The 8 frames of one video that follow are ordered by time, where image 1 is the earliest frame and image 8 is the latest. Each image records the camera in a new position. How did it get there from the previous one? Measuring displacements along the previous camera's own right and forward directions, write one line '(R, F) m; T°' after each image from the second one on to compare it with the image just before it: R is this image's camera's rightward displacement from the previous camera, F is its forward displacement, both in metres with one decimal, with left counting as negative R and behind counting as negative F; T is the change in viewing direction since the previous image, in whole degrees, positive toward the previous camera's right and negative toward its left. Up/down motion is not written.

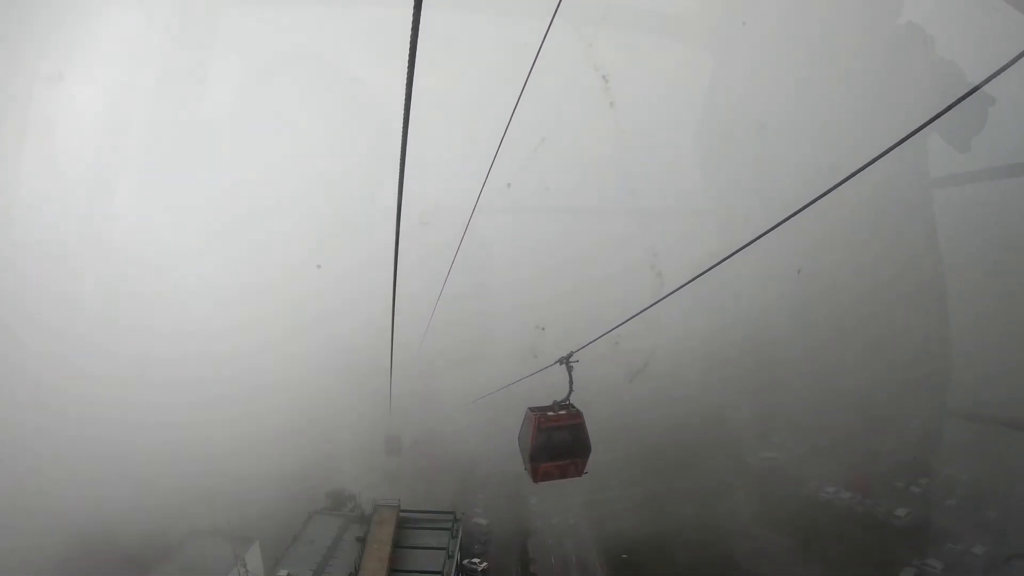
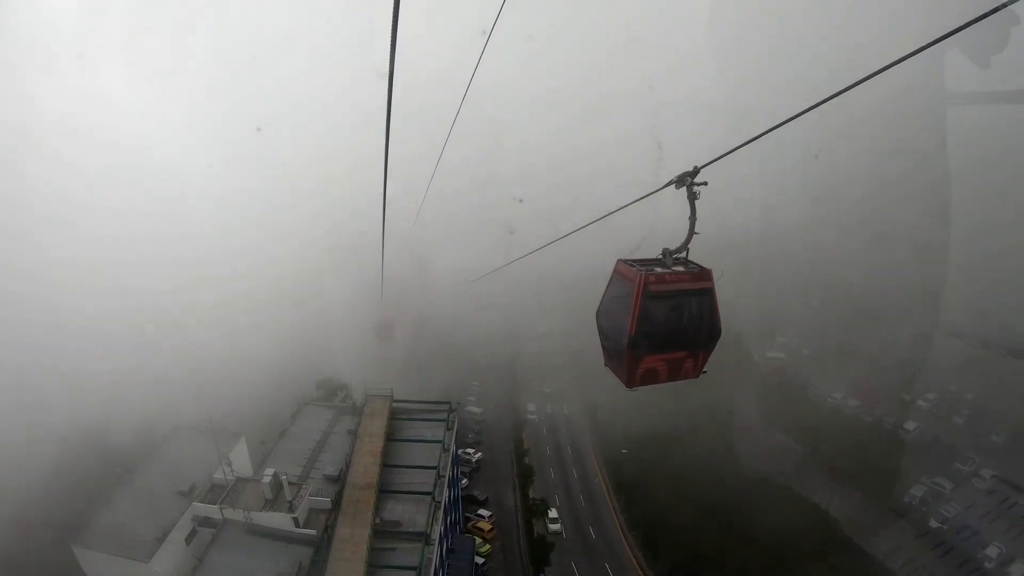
(-0.3, +1.1) m; +1°
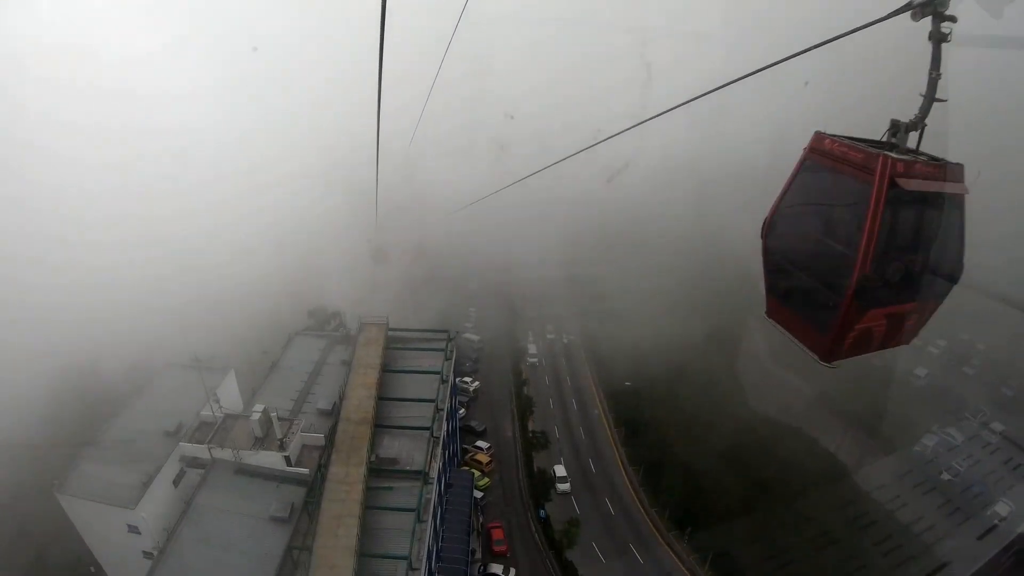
(-0.1, +0.6) m; +1°
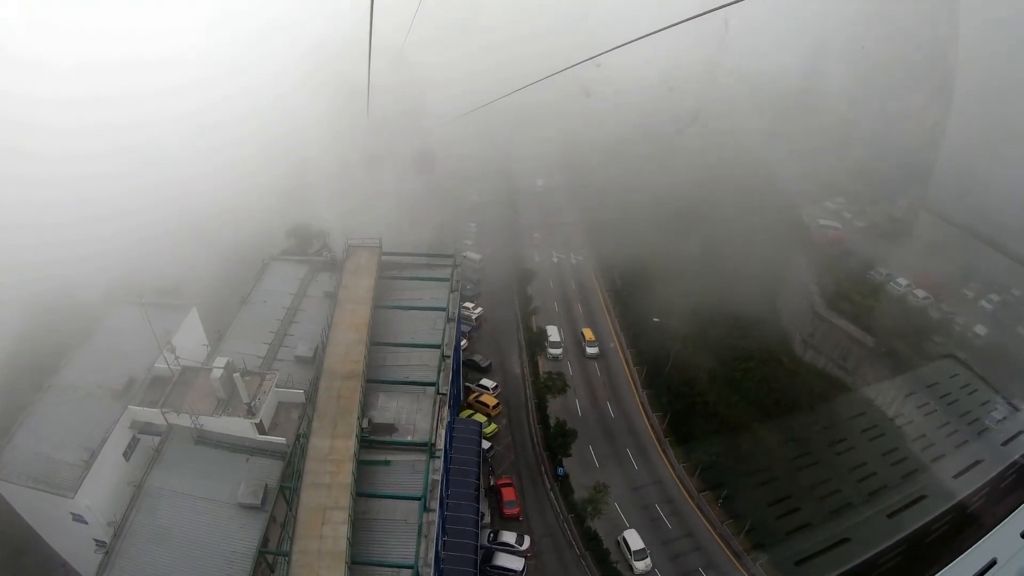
(-0.3, +1.3) m; +1°
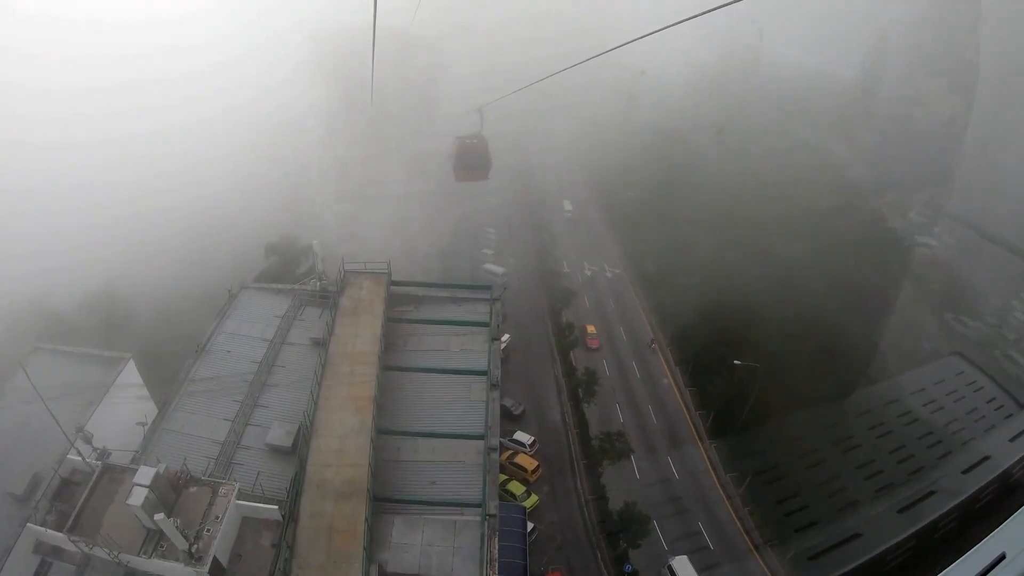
(-0.5, +1.6) m; 0°
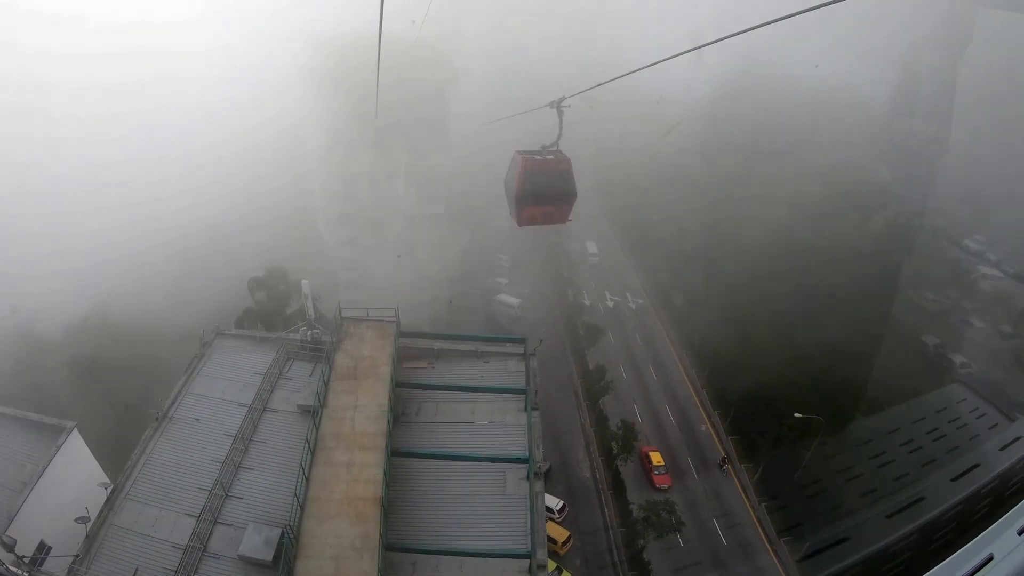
(-0.3, +0.8) m; 0°
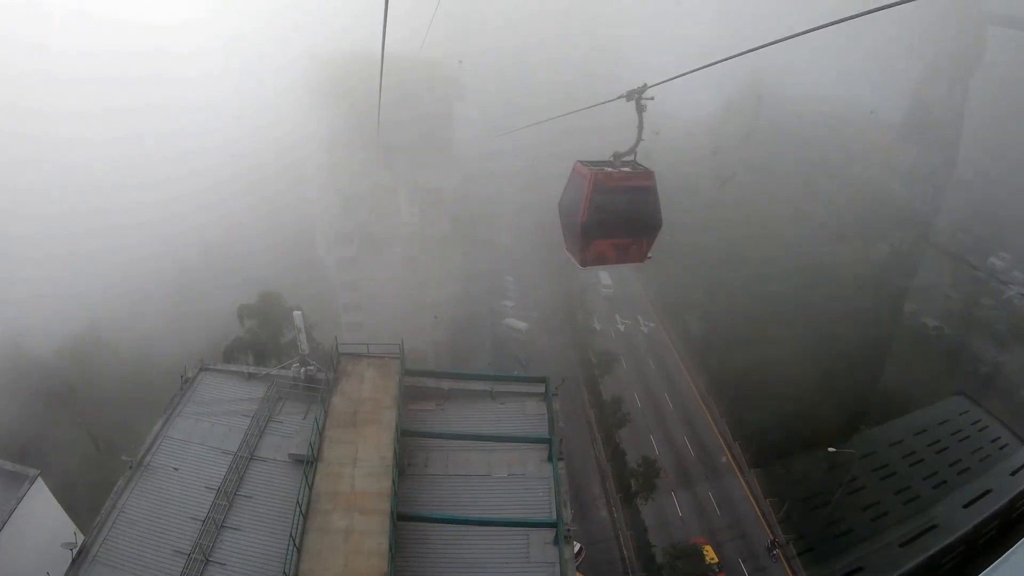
(-0.1, +0.4) m; 0°
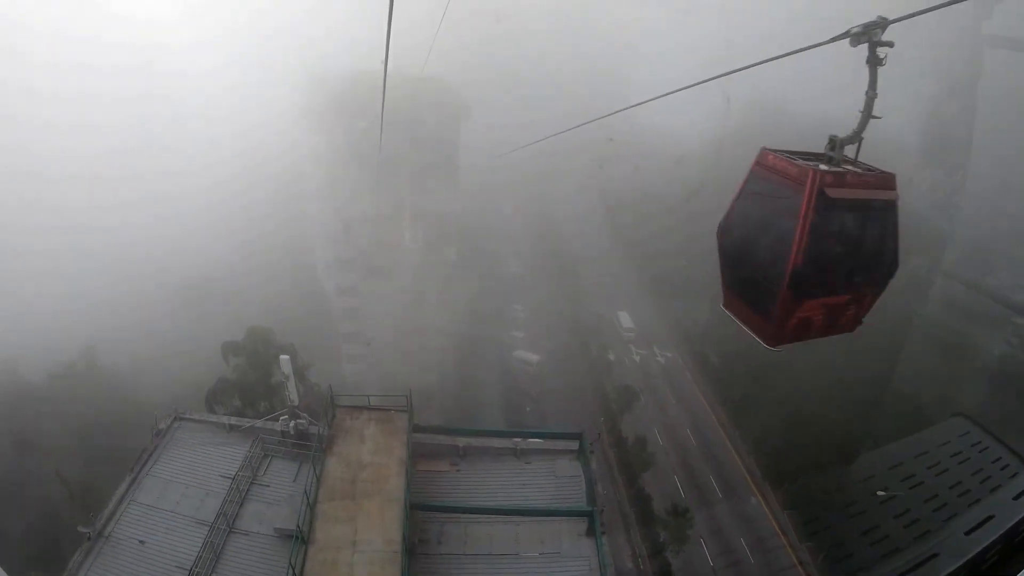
(-0.2, +0.5) m; 0°
